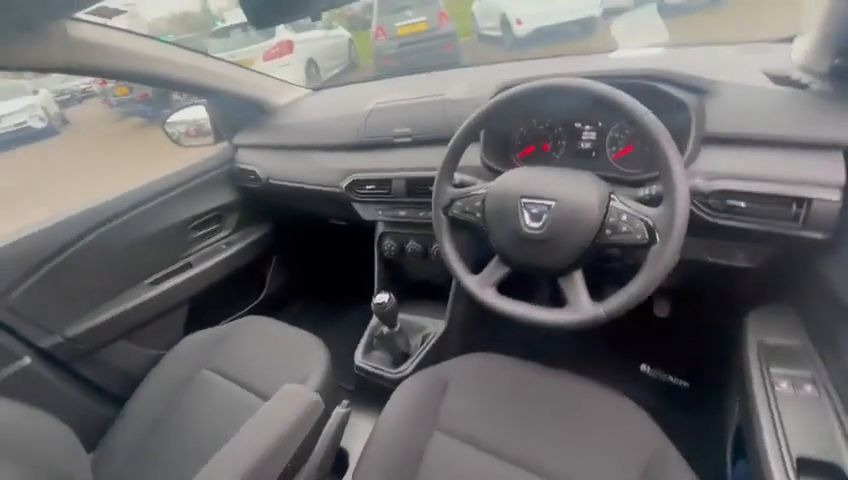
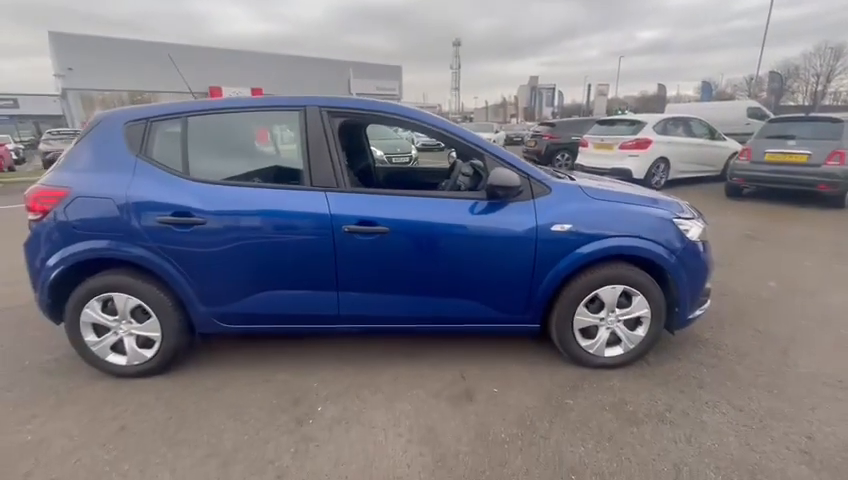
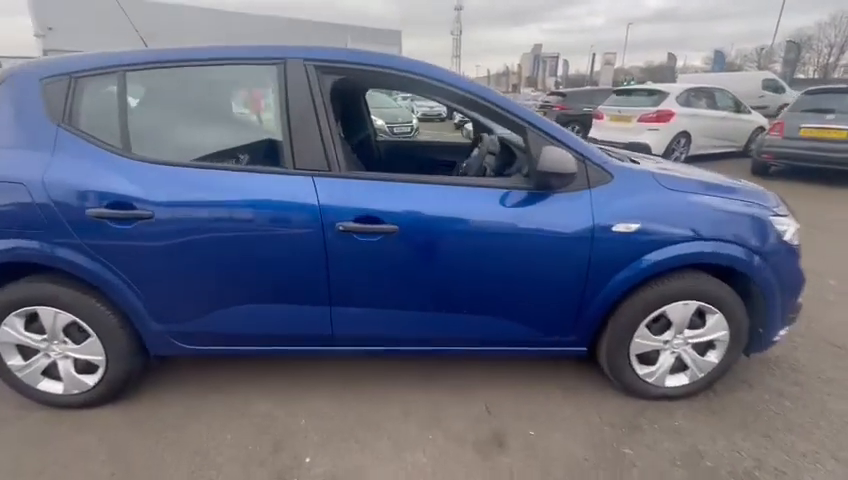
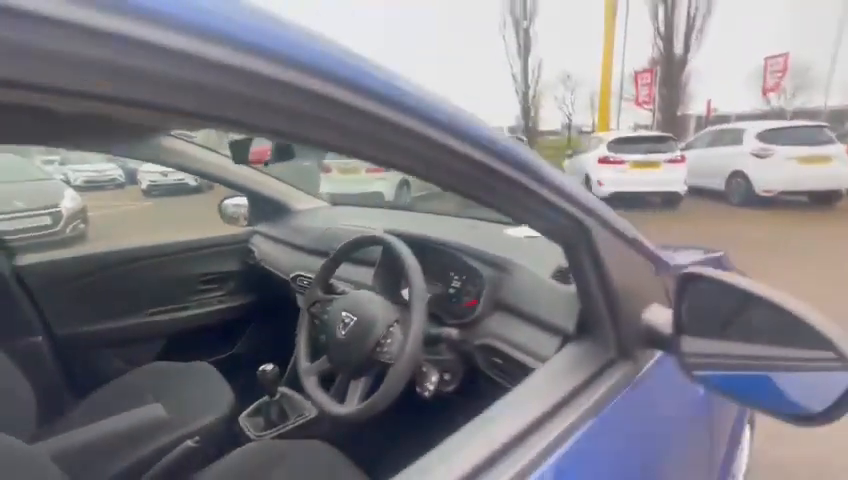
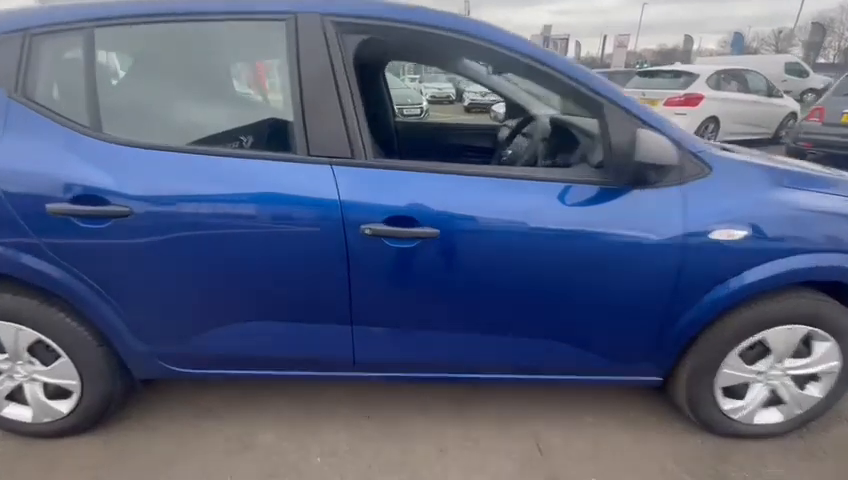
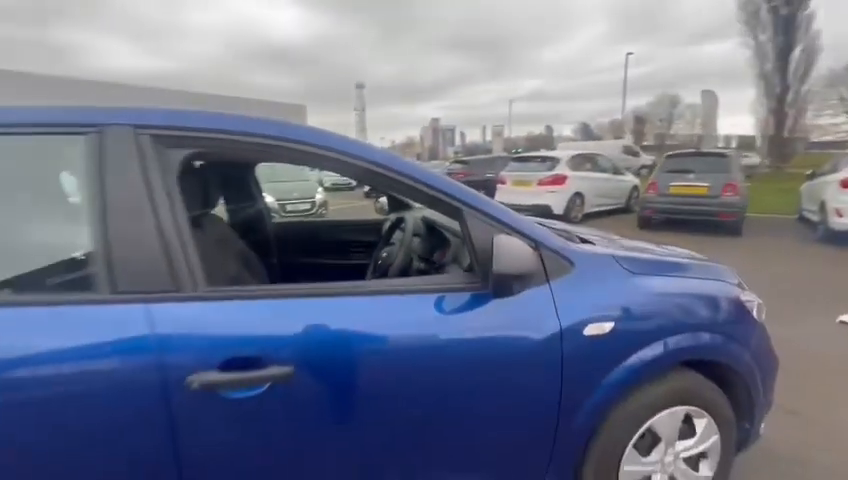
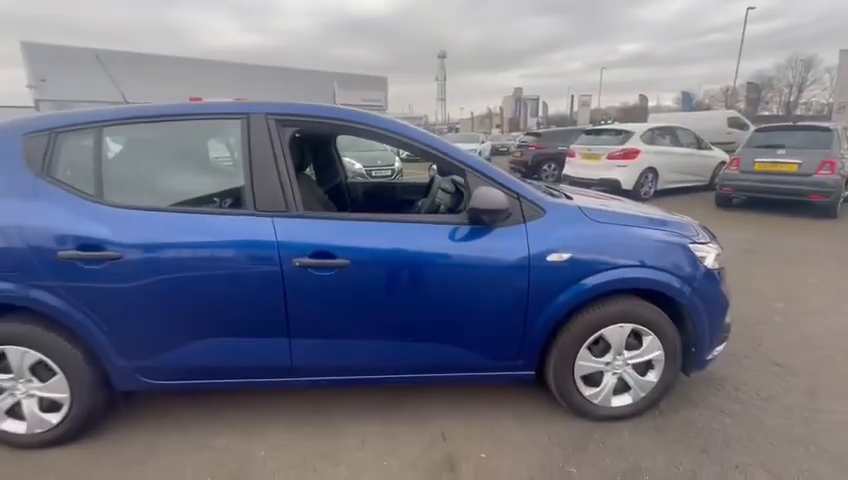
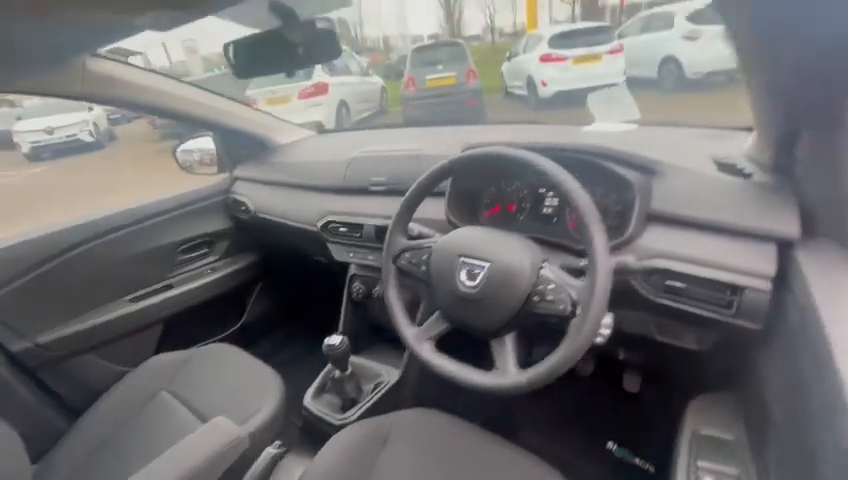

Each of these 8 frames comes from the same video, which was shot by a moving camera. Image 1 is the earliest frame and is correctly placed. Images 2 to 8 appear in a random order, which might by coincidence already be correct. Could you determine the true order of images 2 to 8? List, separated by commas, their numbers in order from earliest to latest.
8, 4, 6, 7, 2, 3, 5
